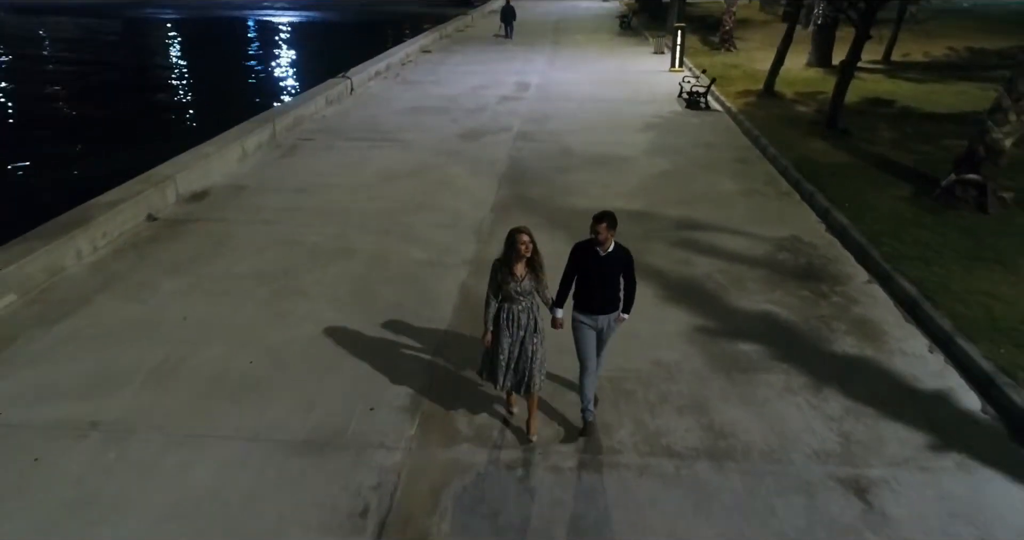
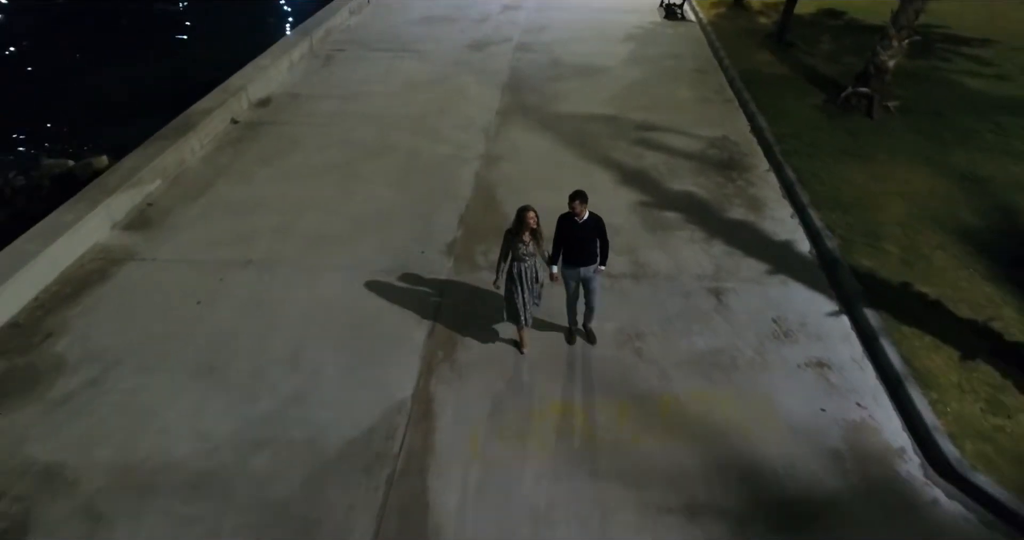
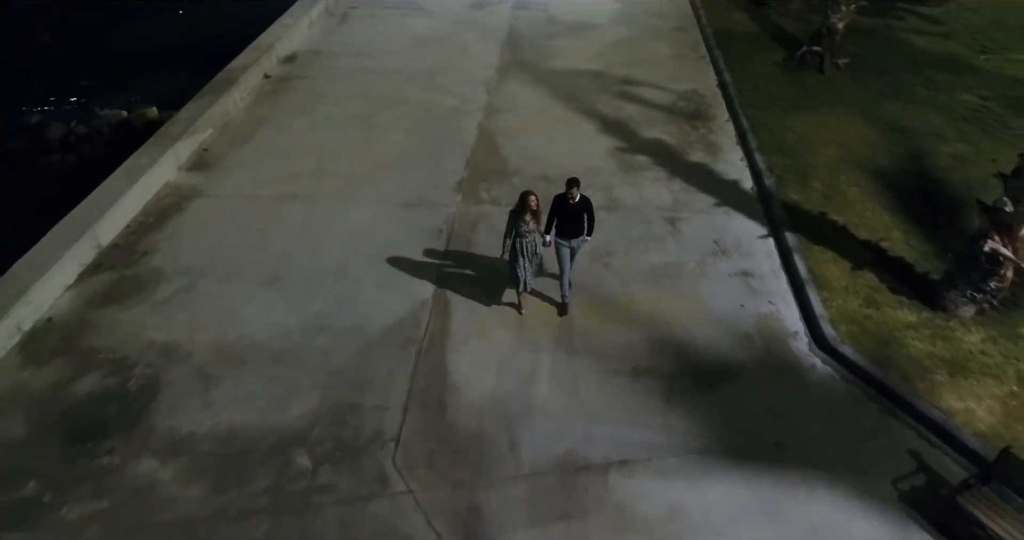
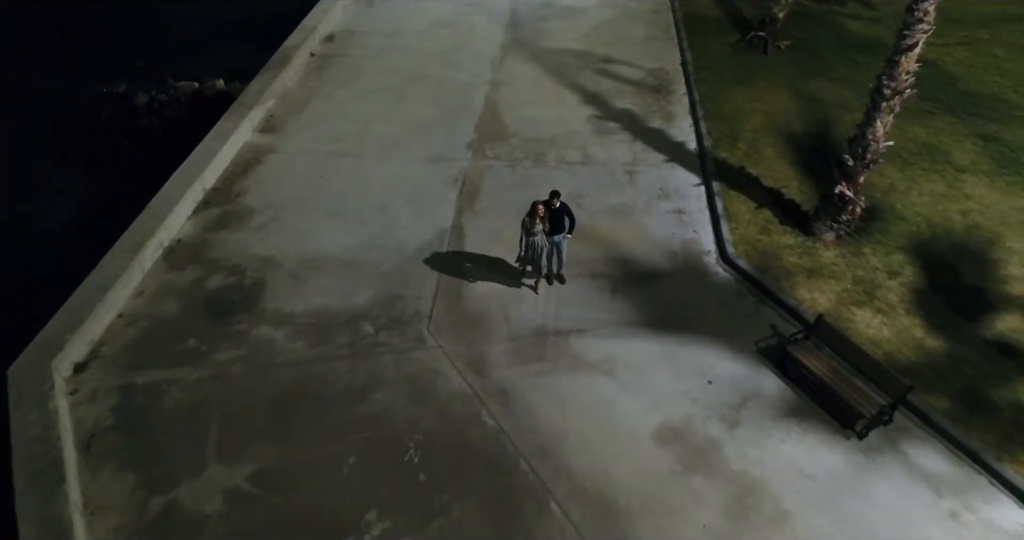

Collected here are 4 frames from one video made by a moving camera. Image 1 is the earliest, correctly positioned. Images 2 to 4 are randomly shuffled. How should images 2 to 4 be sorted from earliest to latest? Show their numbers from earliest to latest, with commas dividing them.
2, 3, 4
